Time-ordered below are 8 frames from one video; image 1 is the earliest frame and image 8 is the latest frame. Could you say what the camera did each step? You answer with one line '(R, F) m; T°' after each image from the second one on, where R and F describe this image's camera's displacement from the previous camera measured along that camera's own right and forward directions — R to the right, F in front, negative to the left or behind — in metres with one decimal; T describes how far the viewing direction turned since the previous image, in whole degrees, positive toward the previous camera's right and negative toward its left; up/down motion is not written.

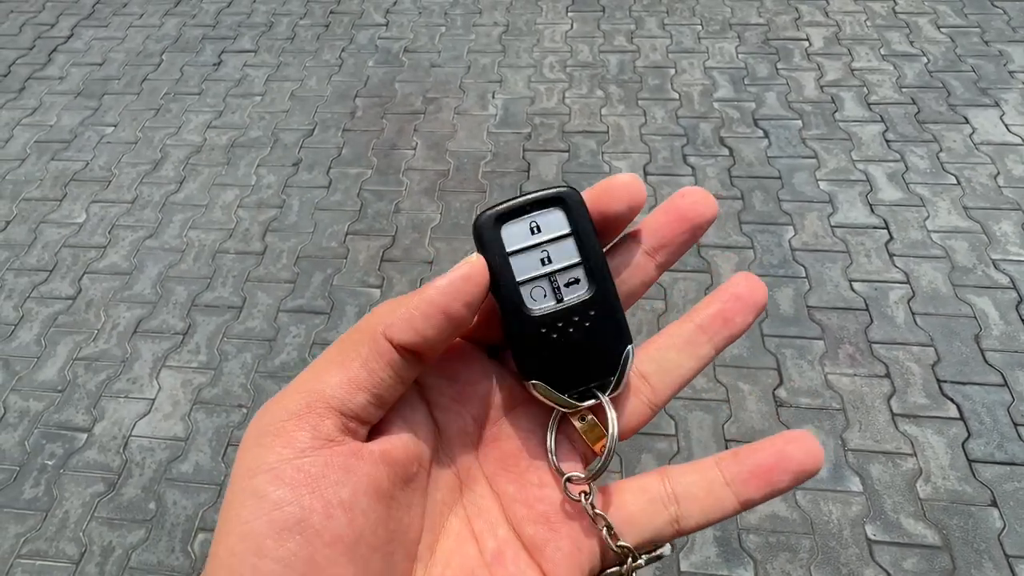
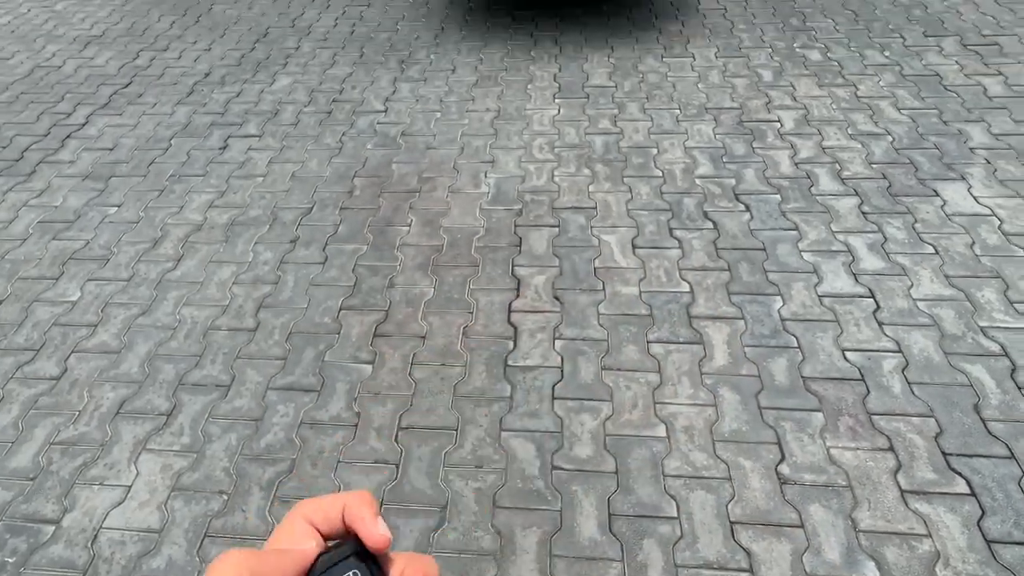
(0.0, 0.0) m; 0°
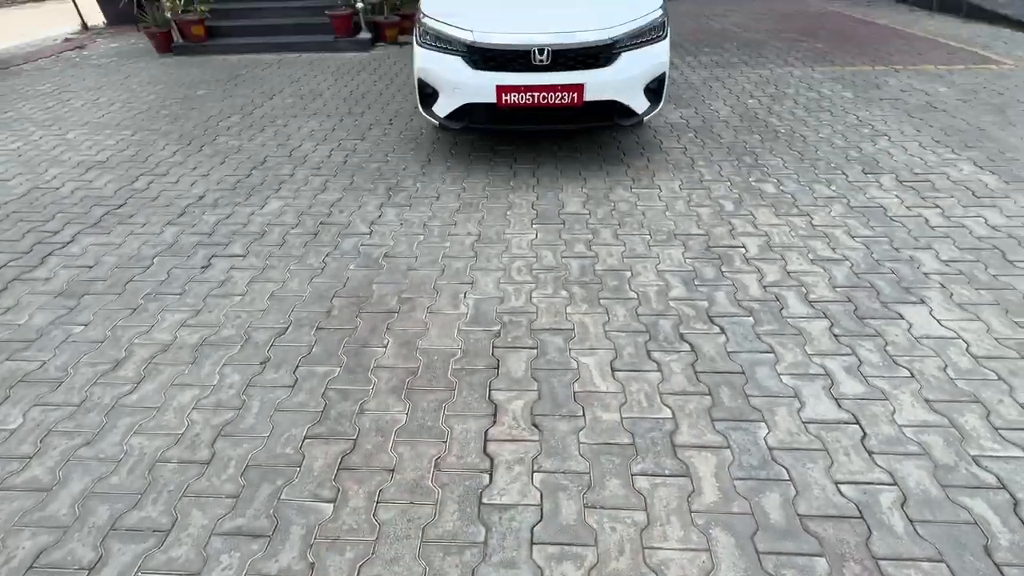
(0.0, +0.1) m; +1°
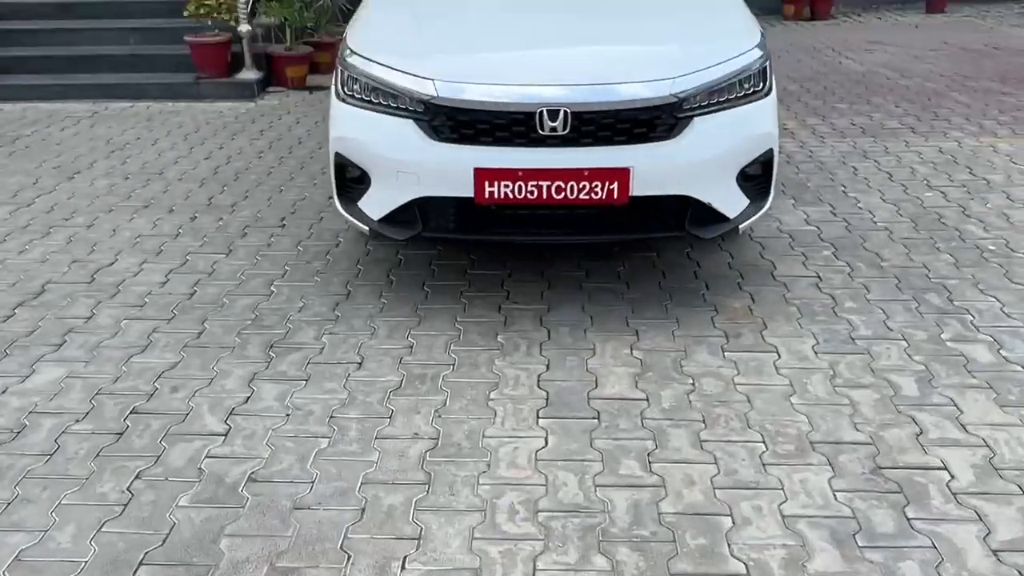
(-0.4, +0.9) m; +9°
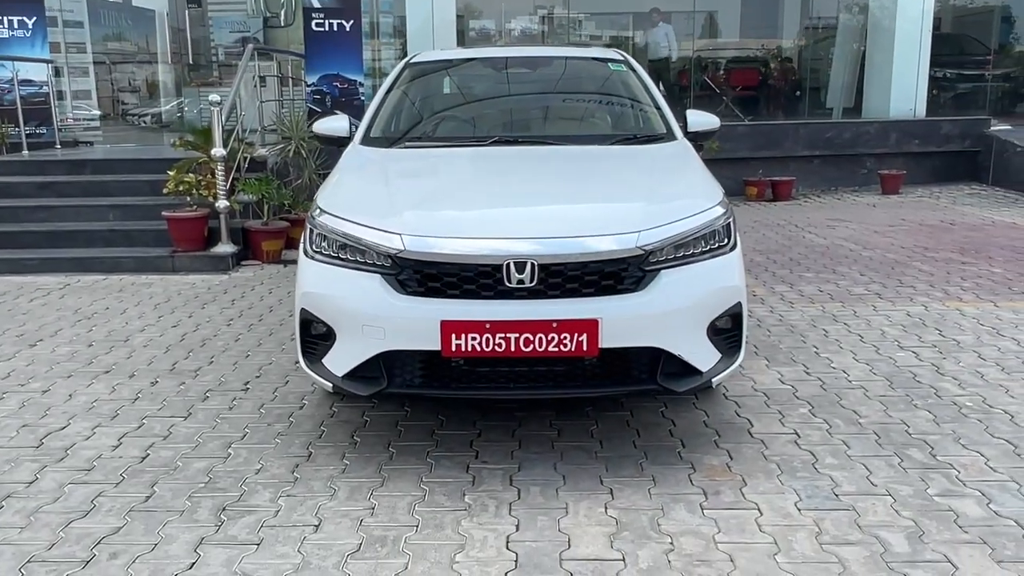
(0.0, +0.1) m; +1°
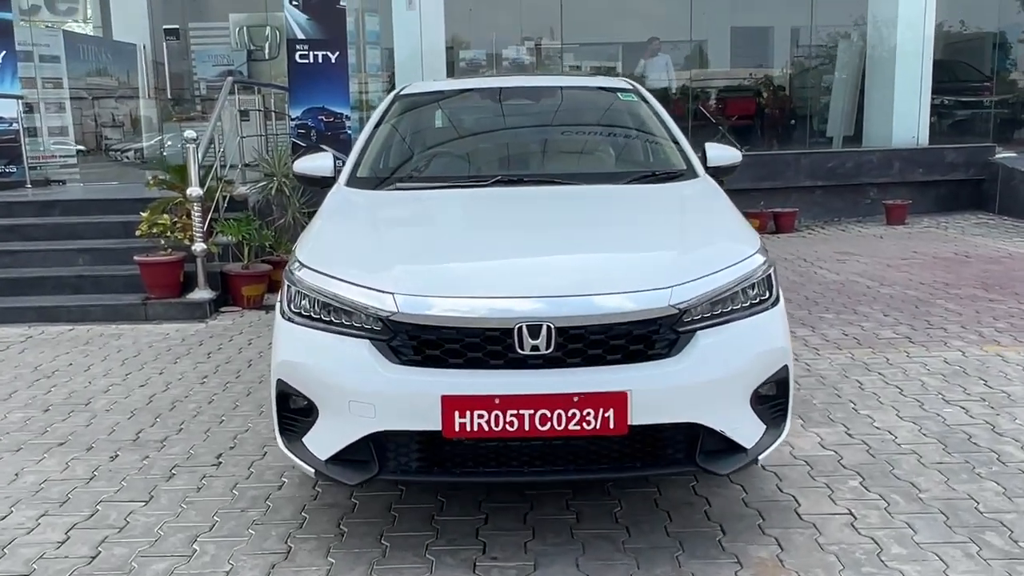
(-0.1, +0.5) m; +1°
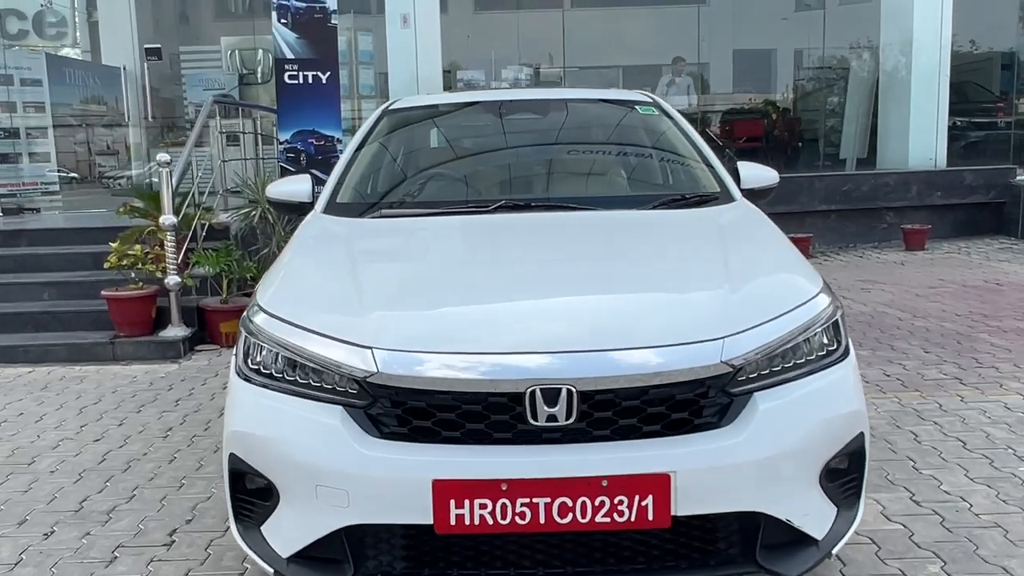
(0.0, +0.5) m; 0°
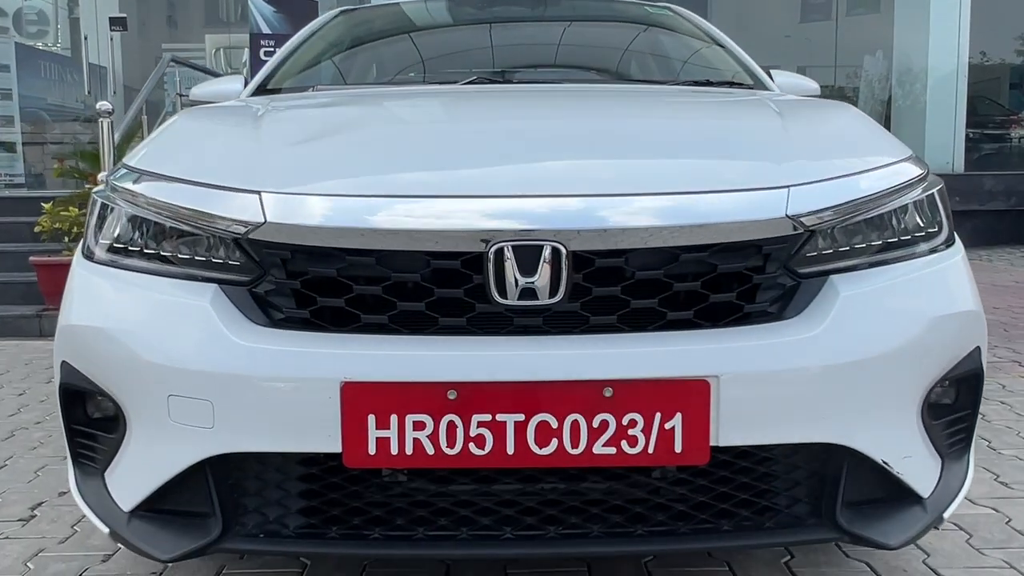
(+0.1, +0.7) m; 0°
